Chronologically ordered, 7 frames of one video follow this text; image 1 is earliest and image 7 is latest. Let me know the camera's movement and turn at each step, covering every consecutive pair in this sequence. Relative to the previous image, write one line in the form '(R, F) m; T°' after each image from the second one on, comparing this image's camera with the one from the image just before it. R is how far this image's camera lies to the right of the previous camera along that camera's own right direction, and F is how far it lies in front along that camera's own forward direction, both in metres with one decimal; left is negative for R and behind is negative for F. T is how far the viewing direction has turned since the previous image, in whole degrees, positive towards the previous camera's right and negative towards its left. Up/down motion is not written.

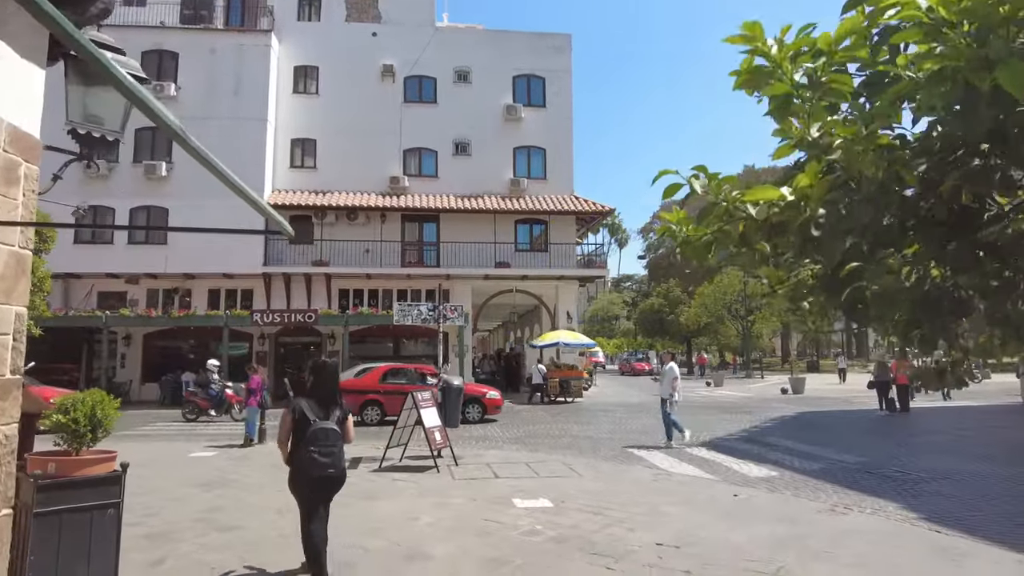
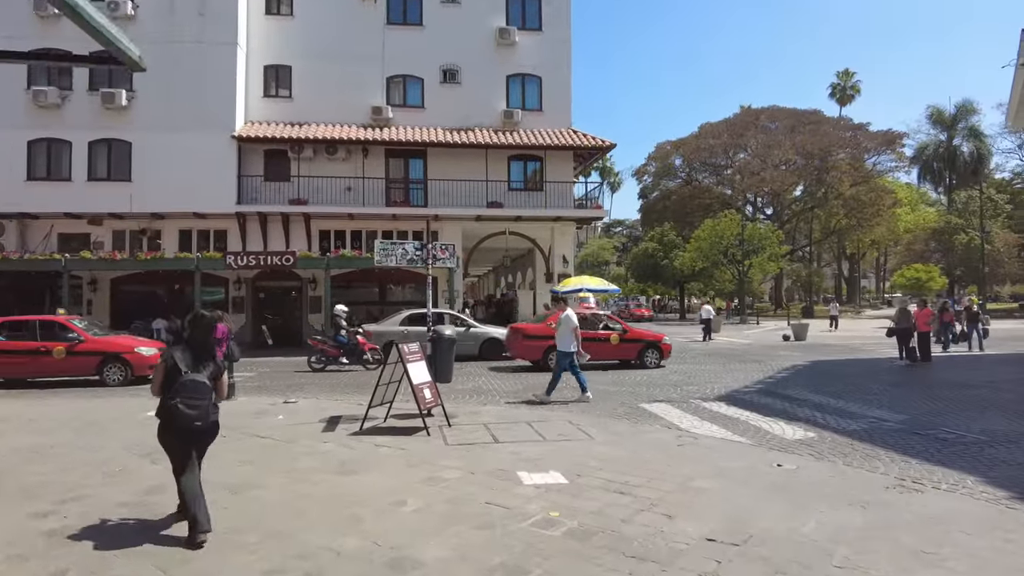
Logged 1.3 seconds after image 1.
(-0.2, +1.4) m; +1°
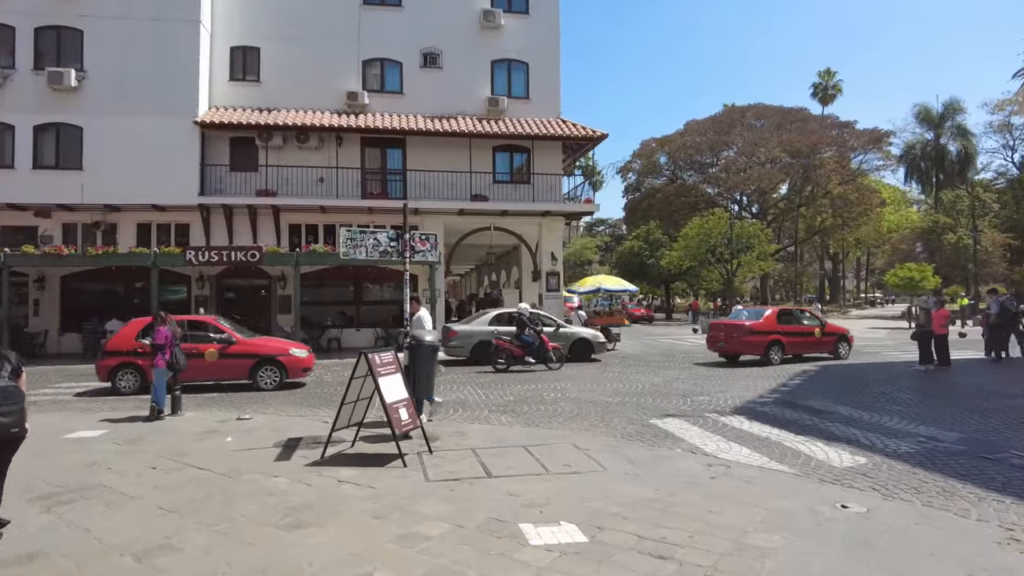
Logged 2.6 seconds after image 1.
(-0.2, +1.5) m; +2°
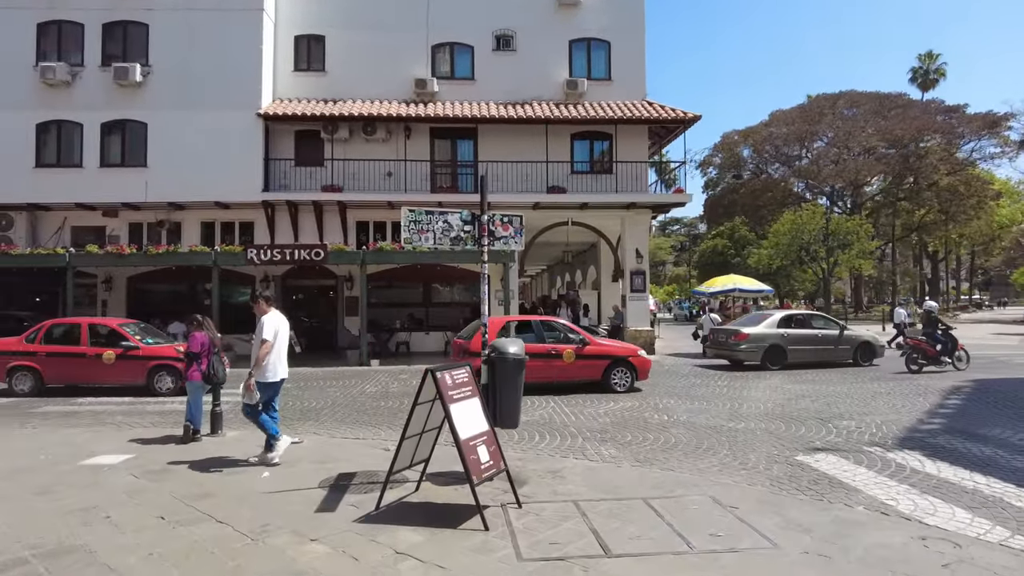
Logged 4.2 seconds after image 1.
(-0.4, +1.9) m; -6°
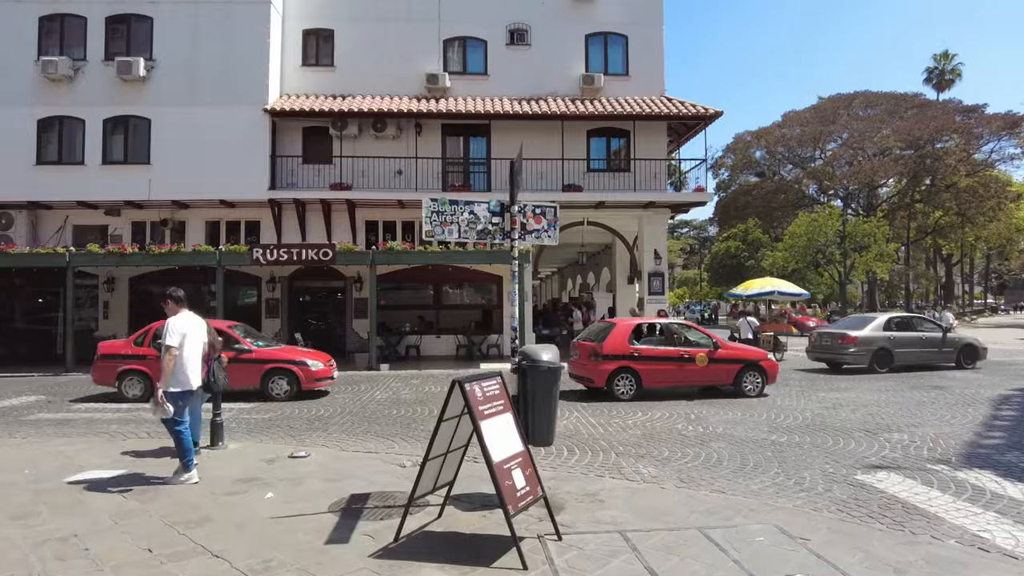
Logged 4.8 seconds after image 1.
(-0.2, +0.7) m; -1°
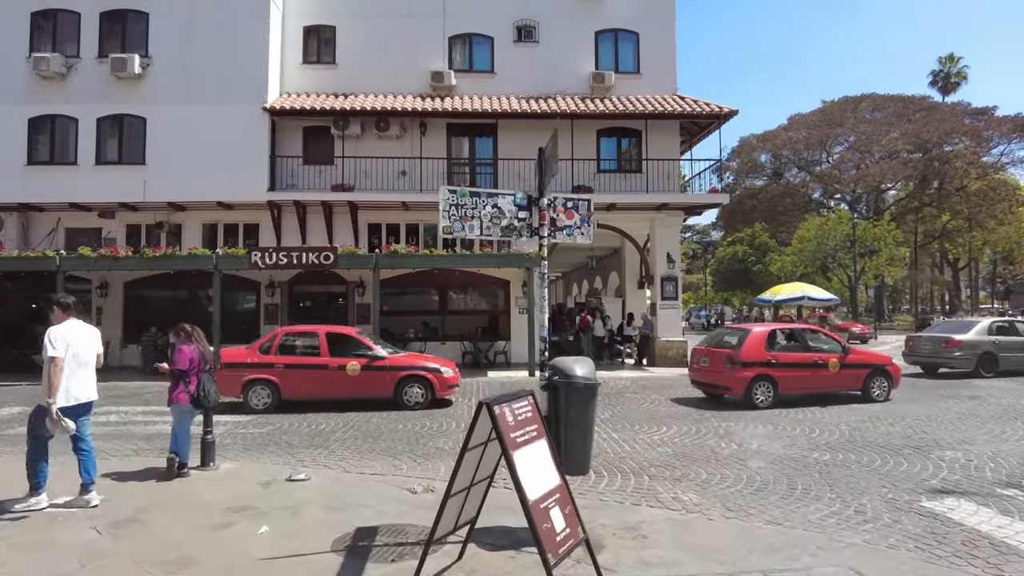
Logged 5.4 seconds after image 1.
(-0.2, +0.7) m; 0°
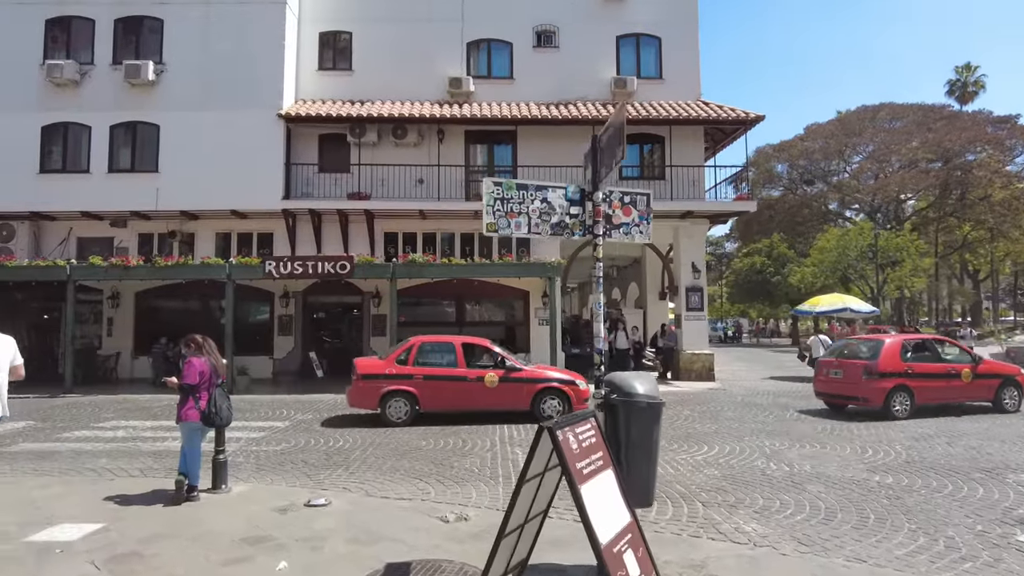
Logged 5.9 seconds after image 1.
(-0.3, +0.6) m; -1°
